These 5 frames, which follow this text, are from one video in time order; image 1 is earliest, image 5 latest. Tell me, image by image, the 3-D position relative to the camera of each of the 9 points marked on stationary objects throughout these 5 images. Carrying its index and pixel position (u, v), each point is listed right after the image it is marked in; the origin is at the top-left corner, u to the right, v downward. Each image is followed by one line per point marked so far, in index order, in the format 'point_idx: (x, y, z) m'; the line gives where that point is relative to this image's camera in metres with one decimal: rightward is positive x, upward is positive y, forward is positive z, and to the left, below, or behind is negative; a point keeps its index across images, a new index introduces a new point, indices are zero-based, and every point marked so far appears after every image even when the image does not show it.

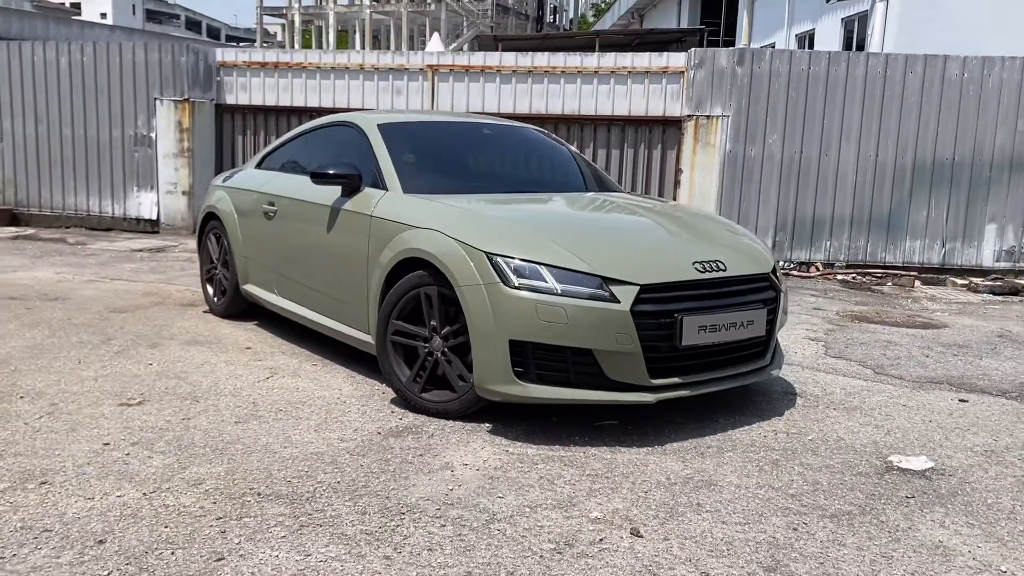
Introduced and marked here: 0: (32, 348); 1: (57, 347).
0: (-2.7, -0.3, +4.9) m
1: (-2.5, -0.3, +4.9) m
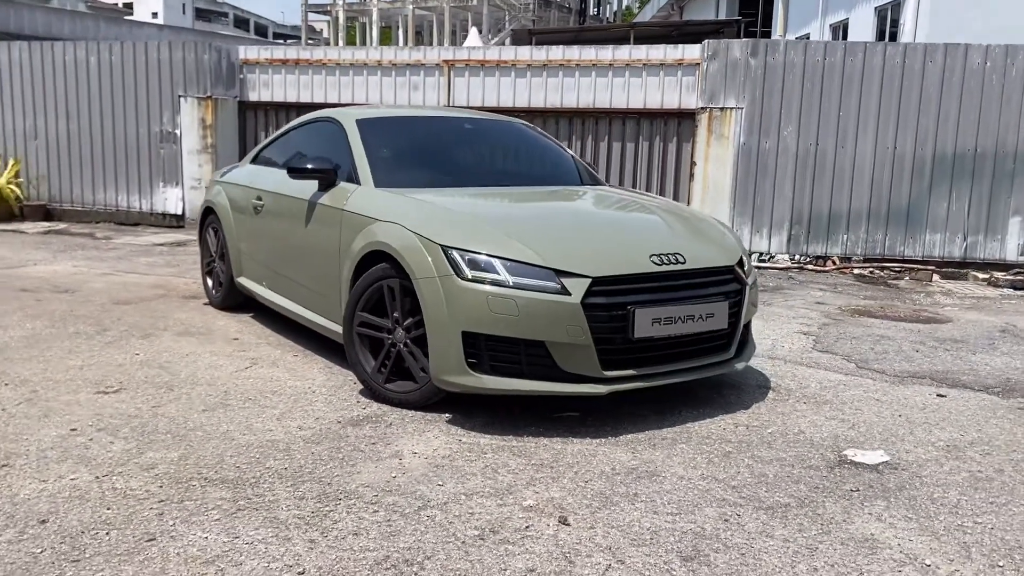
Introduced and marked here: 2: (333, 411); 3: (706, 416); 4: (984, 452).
0: (-2.8, -0.3, +5.1) m
1: (-2.7, -0.3, +5.1) m
2: (-0.8, -0.5, +3.9) m
3: (+0.9, -0.6, +3.9) m
4: (+1.9, -0.7, +3.6) m
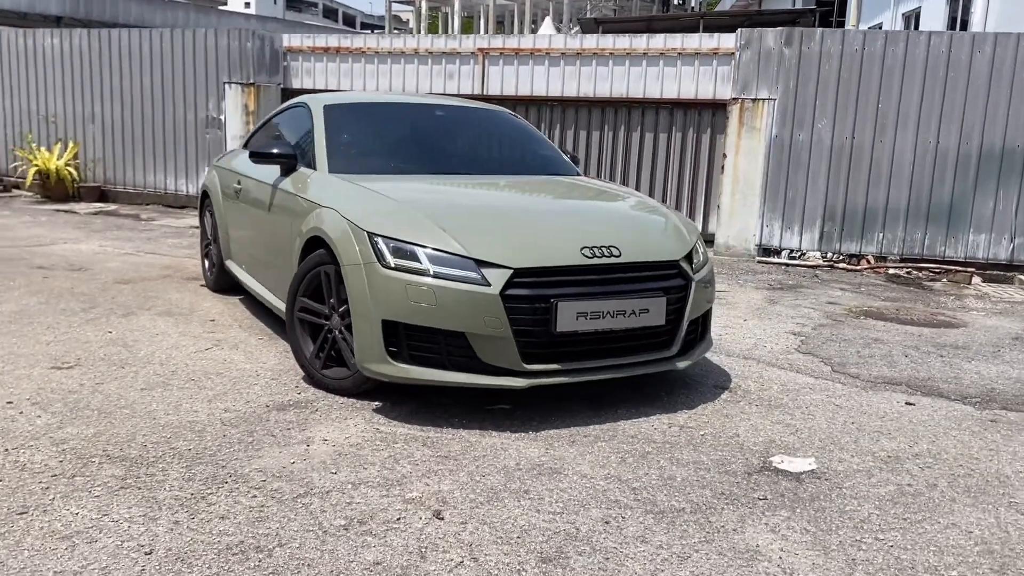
0: (-3.0, -0.1, +5.3) m
1: (-2.8, -0.2, +5.3) m
2: (-1.1, -0.5, +3.9) m
3: (+0.6, -0.6, +3.8) m
4: (+1.6, -0.7, +3.4) m
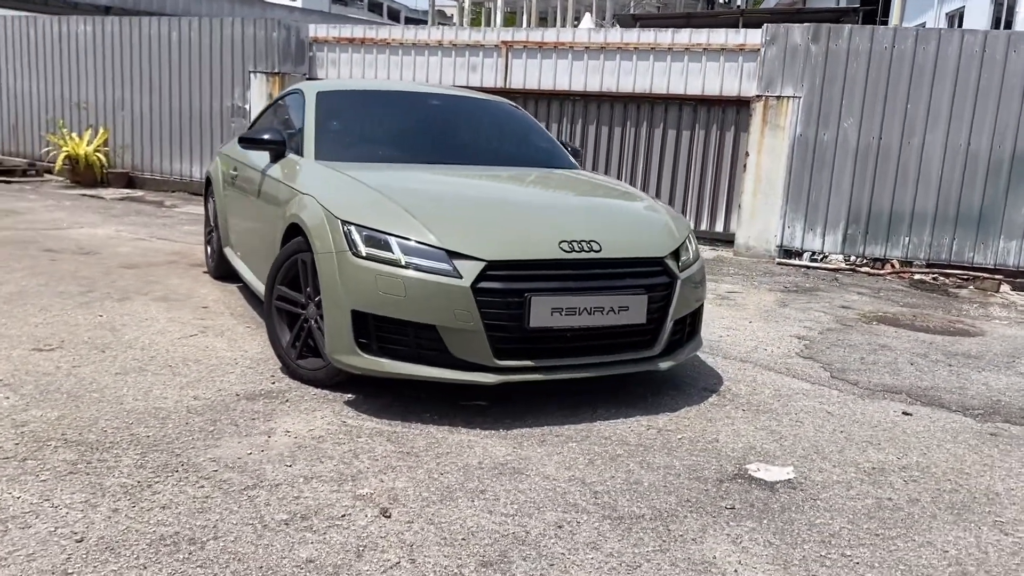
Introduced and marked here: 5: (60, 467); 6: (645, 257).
0: (-3.0, 0.0, +5.3) m
1: (-2.9, 0.0, +5.3) m
2: (-1.2, -0.4, +3.8) m
3: (+0.5, -0.5, +3.7) m
4: (+1.5, -0.7, +3.2) m
5: (-1.5, -0.6, +2.9) m
6: (+0.6, +0.1, +3.7) m
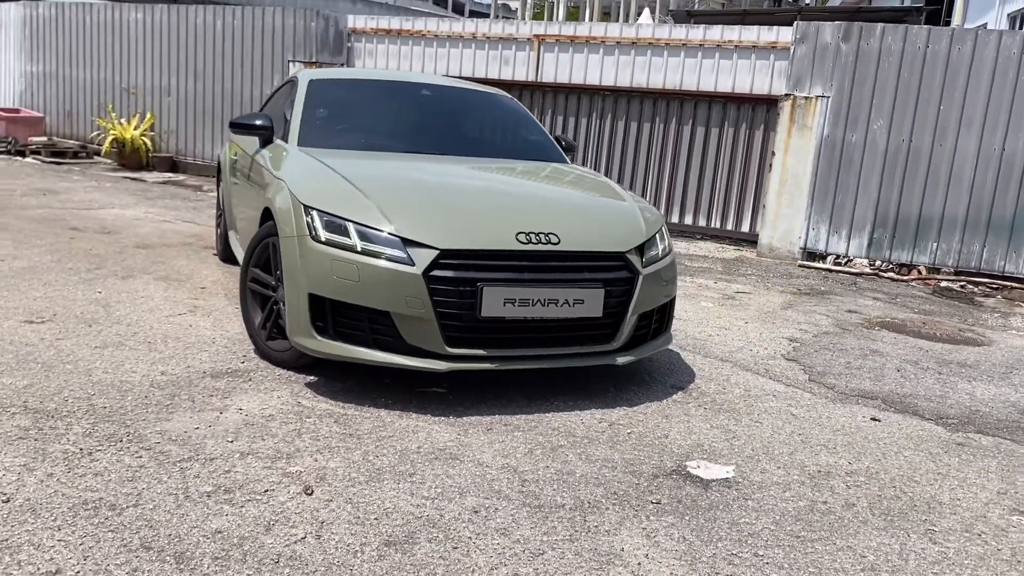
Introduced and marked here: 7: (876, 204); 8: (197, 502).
0: (-3.1, +0.1, +5.5) m
1: (-2.9, +0.1, +5.5) m
2: (-1.4, -0.3, +4.0) m
3: (+0.3, -0.5, +3.7) m
4: (+1.2, -0.7, +3.2) m
5: (-1.7, -0.5, +3.0) m
6: (+0.4, +0.2, +3.7) m
7: (+3.8, +0.8, +9.1) m
8: (-0.9, -0.6, +2.6) m
